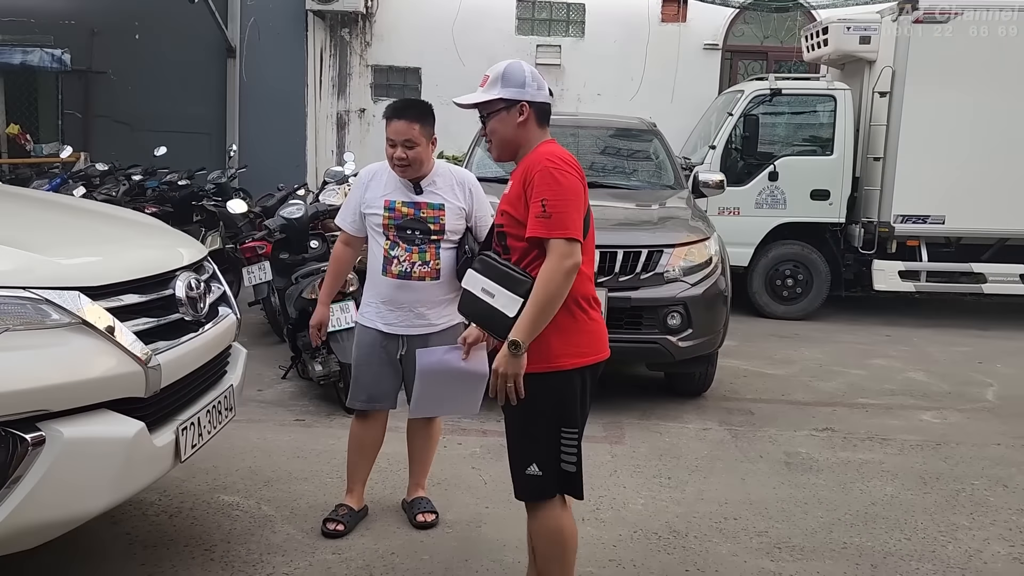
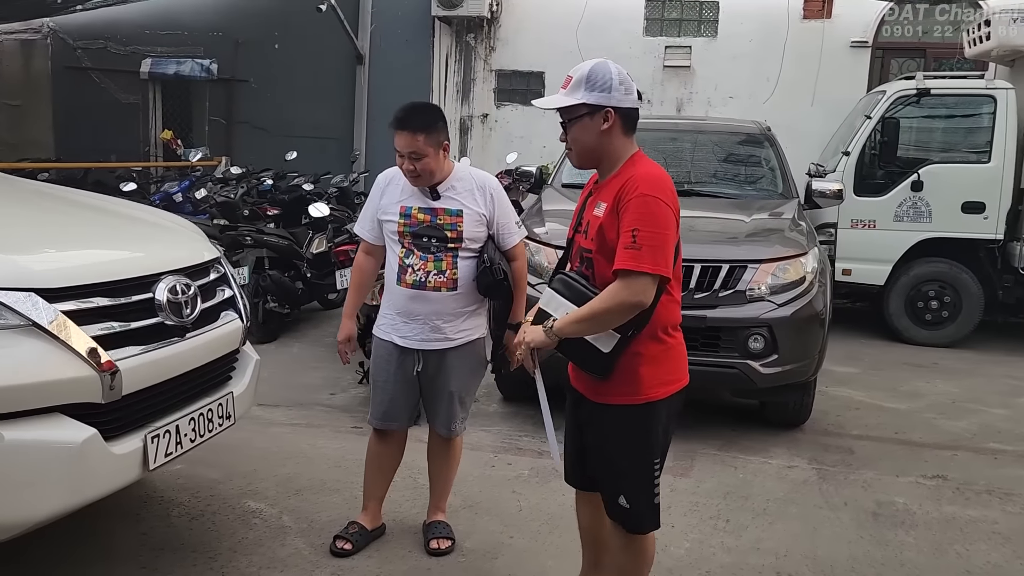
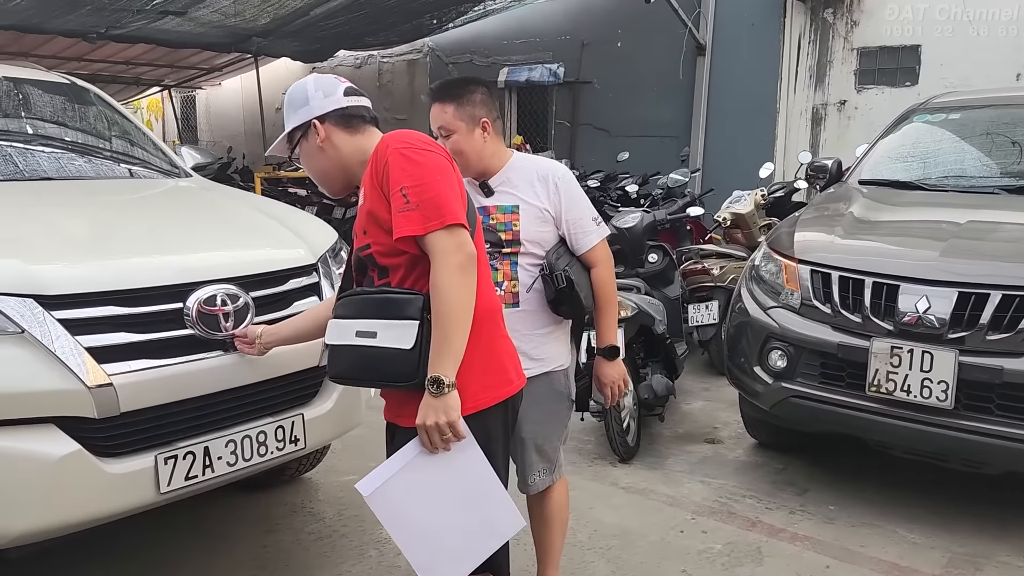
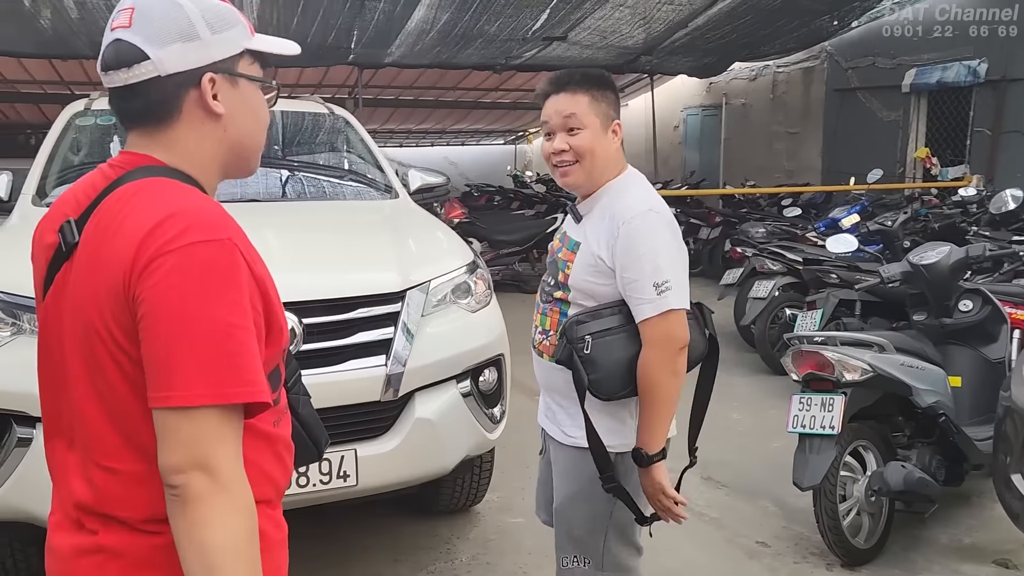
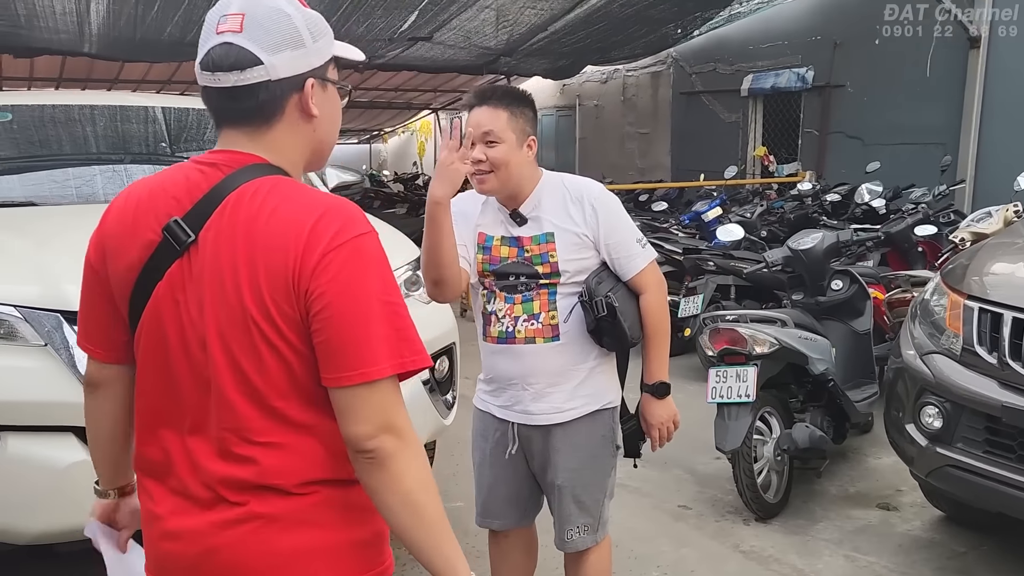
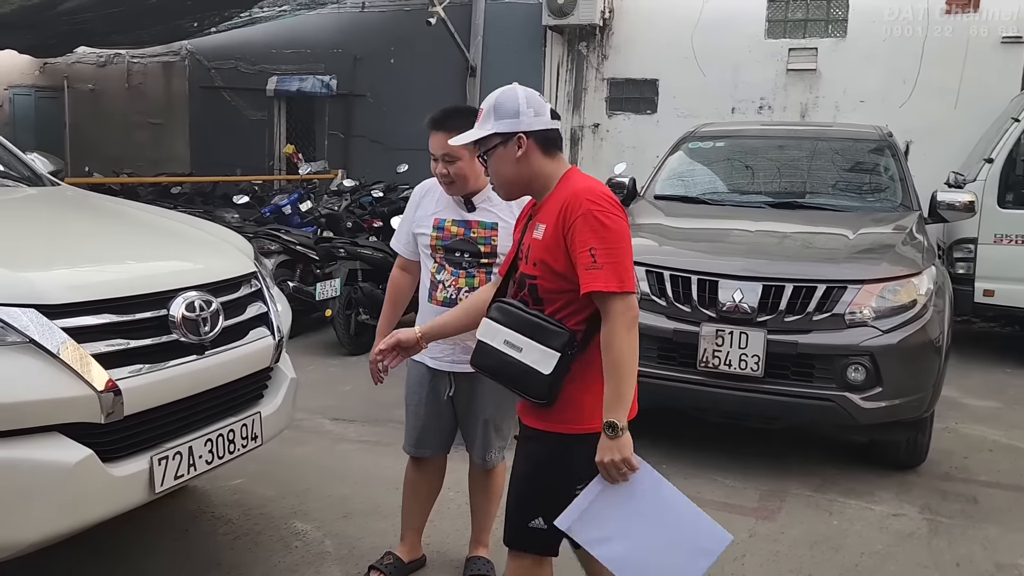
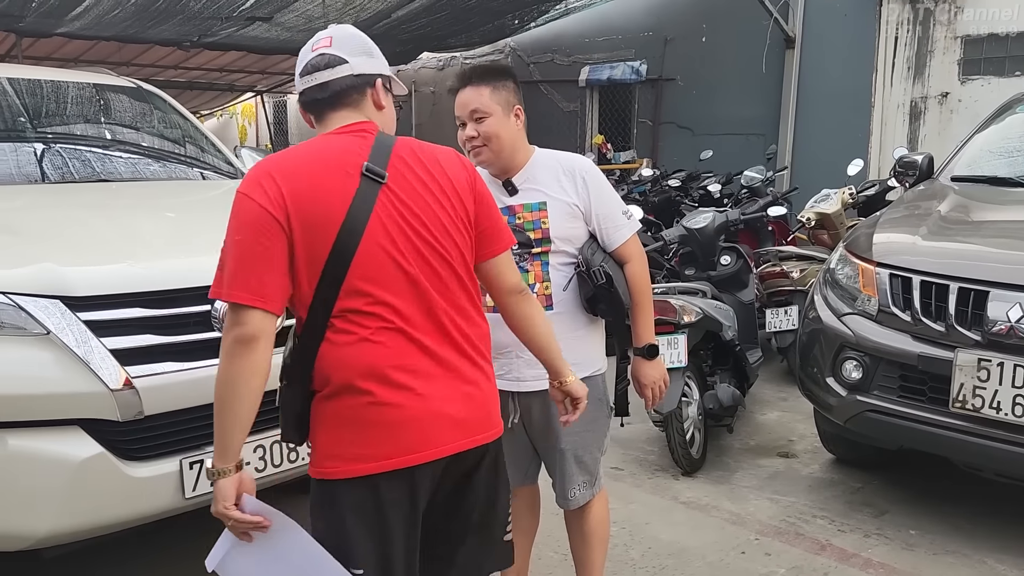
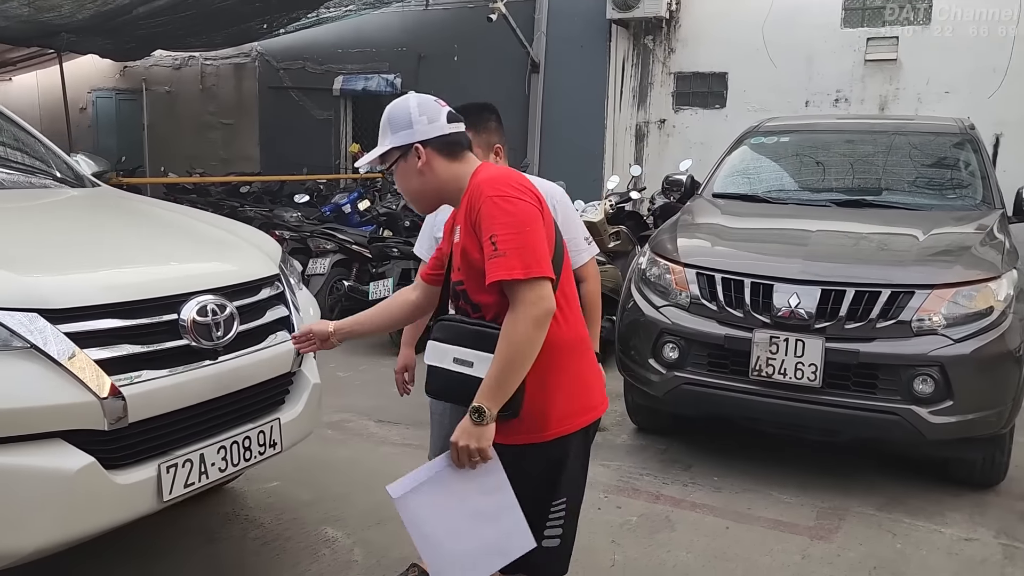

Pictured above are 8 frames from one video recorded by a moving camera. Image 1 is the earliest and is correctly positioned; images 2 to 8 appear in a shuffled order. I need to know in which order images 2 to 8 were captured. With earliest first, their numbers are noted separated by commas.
2, 6, 8, 3, 7, 5, 4
